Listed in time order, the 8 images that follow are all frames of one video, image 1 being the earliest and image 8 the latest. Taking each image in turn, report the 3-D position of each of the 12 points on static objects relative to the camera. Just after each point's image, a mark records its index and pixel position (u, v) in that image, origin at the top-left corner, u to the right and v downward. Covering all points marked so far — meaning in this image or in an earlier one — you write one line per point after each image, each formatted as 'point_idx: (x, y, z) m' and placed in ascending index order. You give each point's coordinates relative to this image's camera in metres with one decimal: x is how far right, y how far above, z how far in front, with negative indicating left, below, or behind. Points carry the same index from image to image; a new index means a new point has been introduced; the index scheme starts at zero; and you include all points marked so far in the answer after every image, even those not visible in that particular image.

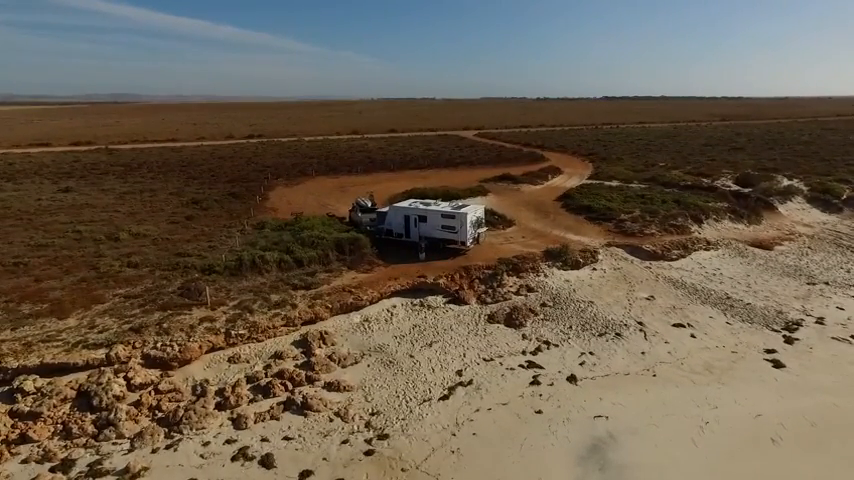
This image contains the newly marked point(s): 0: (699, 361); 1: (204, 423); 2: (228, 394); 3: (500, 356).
0: (+9.0, -3.9, +16.2) m
1: (-5.9, -4.8, +12.9) m
2: (-5.6, -4.3, +13.7) m
3: (+2.4, -3.8, +16.2) m
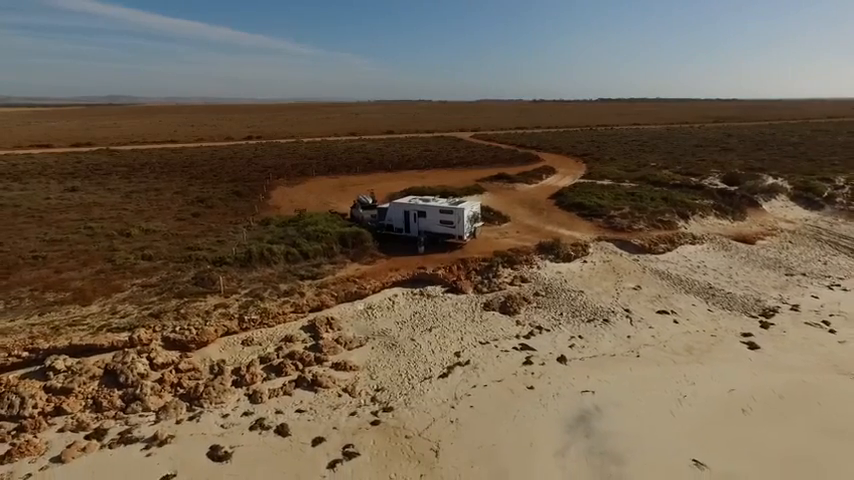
0: (+9.0, -3.6, +17.4) m
1: (-5.8, -4.5, +14.0) m
2: (-5.6, -4.0, +14.9) m
3: (+2.4, -3.5, +17.4) m
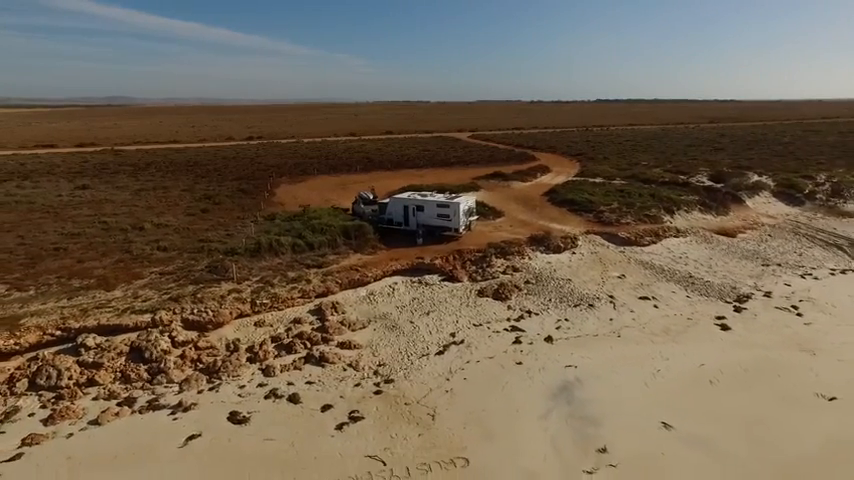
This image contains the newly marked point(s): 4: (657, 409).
0: (+8.9, -3.2, +18.9) m
1: (-5.9, -4.1, +15.4) m
2: (-5.6, -3.6, +16.3) m
3: (+2.3, -3.1, +18.8) m
4: (+6.6, -4.8, +14.1) m
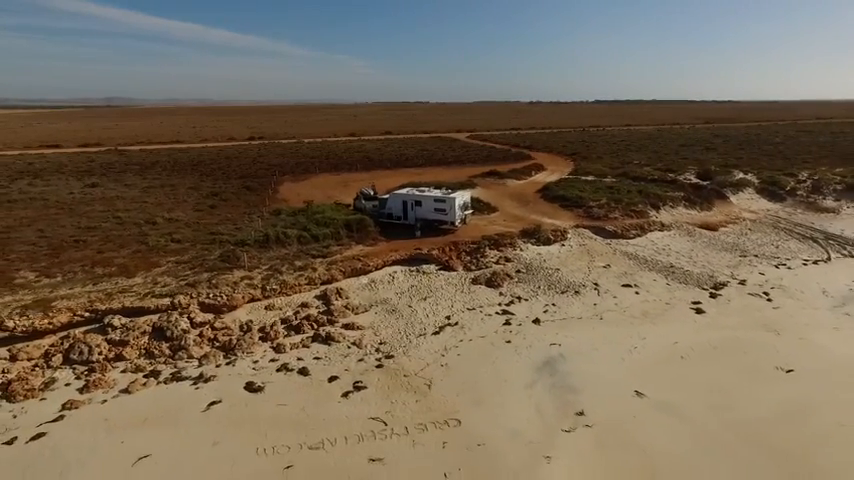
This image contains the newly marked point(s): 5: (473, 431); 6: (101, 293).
0: (+8.8, -2.8, +20.4) m
1: (-6.0, -3.8, +16.9) m
2: (-5.8, -3.2, +17.8) m
3: (+2.2, -2.7, +20.3) m
4: (+6.5, -4.4, +15.7) m
5: (+1.2, -5.2, +13.3) m
6: (-12.5, -2.1, +18.8) m
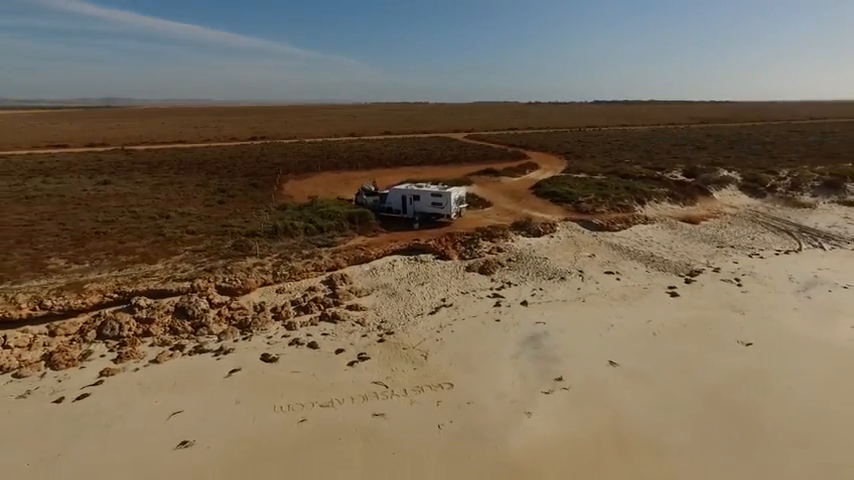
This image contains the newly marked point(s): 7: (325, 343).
0: (+8.7, -2.4, +22.2) m
1: (-6.1, -3.3, +18.7) m
2: (-5.9, -2.8, +19.6) m
3: (+2.1, -2.3, +22.1) m
4: (+6.4, -4.0, +17.5) m
5: (+1.1, -4.7, +15.1) m
6: (-12.6, -1.6, +20.6) m
7: (-3.7, -3.8, +17.9) m
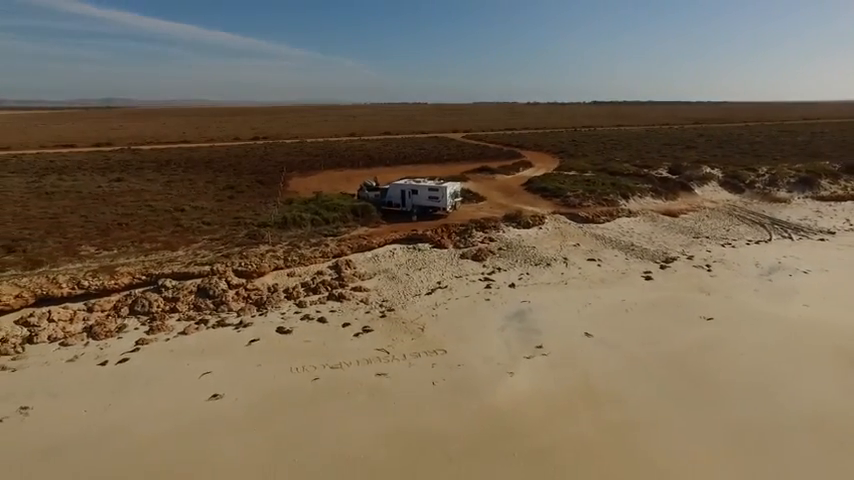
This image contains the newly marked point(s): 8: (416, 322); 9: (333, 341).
0: (+8.5, -1.8, +24.4) m
1: (-6.3, -2.7, +20.9) m
2: (-6.0, -2.2, +21.8) m
3: (+2.0, -1.7, +24.3) m
4: (+6.3, -3.4, +19.7) m
5: (+1.0, -4.1, +17.3) m
6: (-12.7, -1.1, +22.7) m
7: (-3.8, -3.2, +20.0) m
8: (-0.4, -3.3, +19.8) m
9: (-3.5, -3.8, +18.3) m
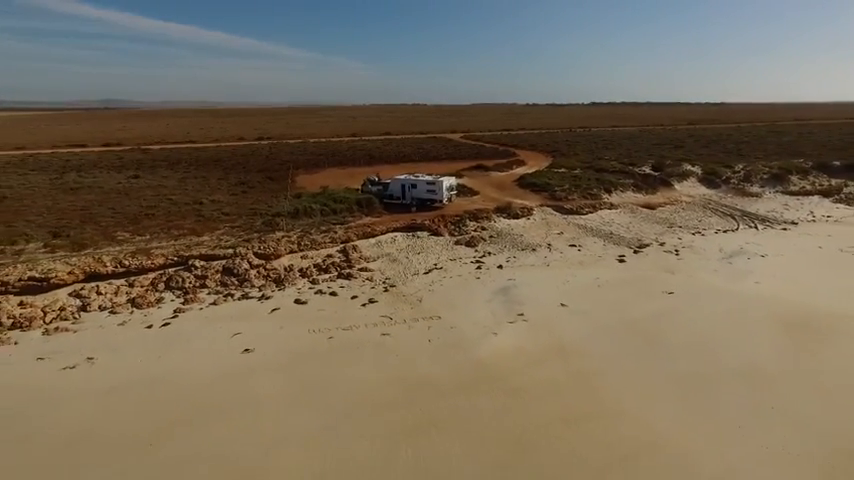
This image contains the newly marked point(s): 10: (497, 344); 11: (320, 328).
0: (+8.4, -1.1, +27.4) m
1: (-6.4, -2.0, +23.9) m
2: (-6.1, -1.5, +24.7) m
3: (+1.8, -1.0, +27.3) m
4: (+6.2, -2.7, +22.7) m
5: (+0.9, -3.4, +20.3) m
6: (-12.8, -0.3, +25.7) m
7: (-4.0, -2.5, +23.0) m
8: (-0.6, -2.6, +22.8) m
9: (-3.6, -3.1, +21.3) m
10: (+2.7, -4.0, +18.8) m
11: (-4.4, -3.6, +19.9) m
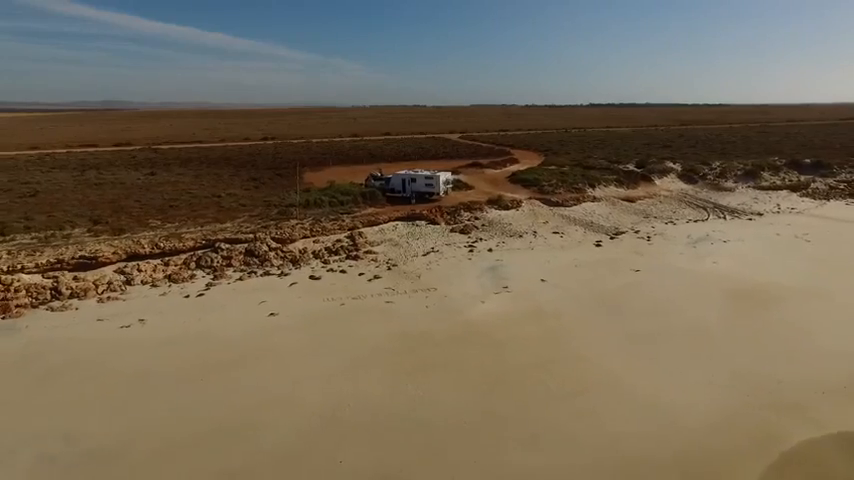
0: (+8.3, -0.3, +30.8) m
1: (-6.5, -1.2, +27.2) m
2: (-6.2, -0.7, +28.0) m
3: (+1.7, -0.2, +30.6) m
4: (+6.0, -1.9, +26.0) m
5: (+0.8, -2.6, +23.6) m
6: (-13.0, +0.5, +29.0) m
7: (-4.1, -1.7, +26.3) m
8: (-0.7, -1.8, +26.1) m
9: (-3.8, -2.3, +24.6) m
10: (+2.5, -3.2, +22.1) m
11: (-4.5, -2.8, +23.2) m
